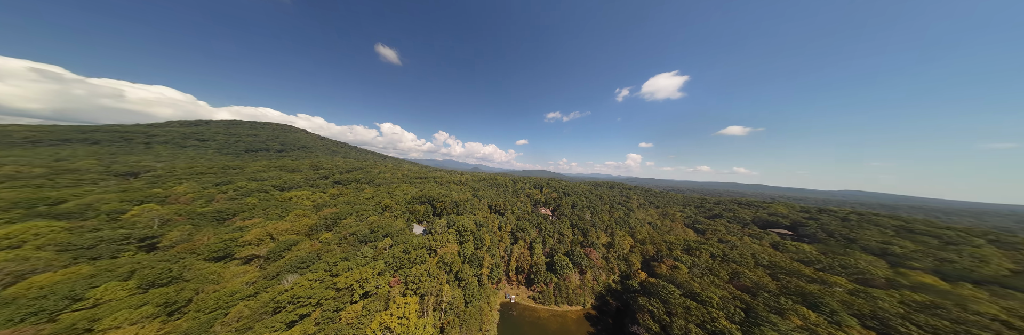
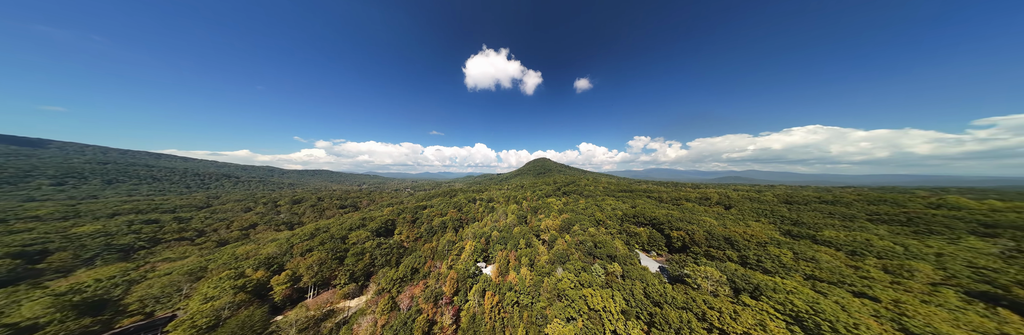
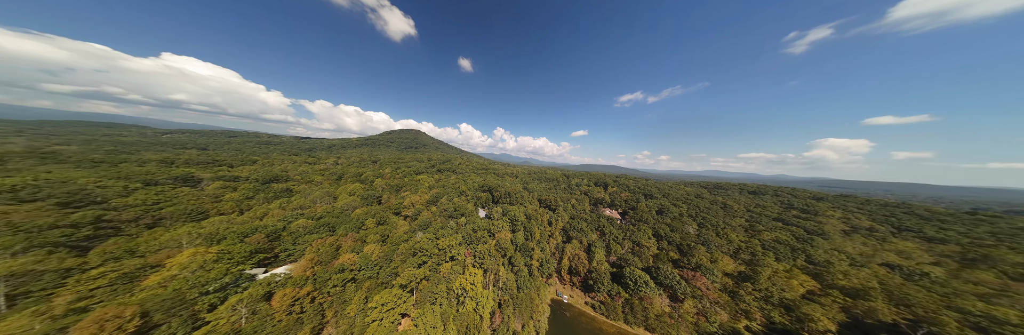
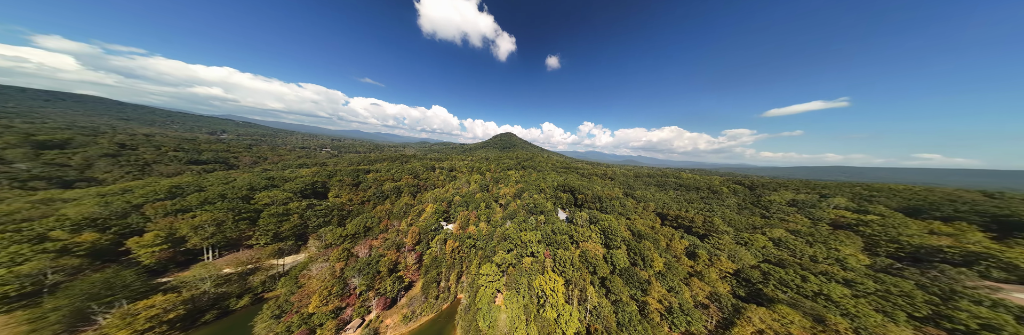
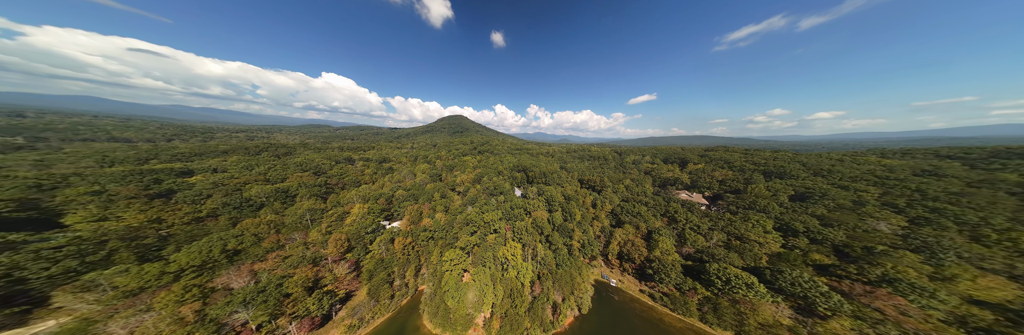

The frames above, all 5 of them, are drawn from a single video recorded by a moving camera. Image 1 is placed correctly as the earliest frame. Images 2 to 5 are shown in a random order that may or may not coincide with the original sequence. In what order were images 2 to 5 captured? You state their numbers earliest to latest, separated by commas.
3, 5, 4, 2
